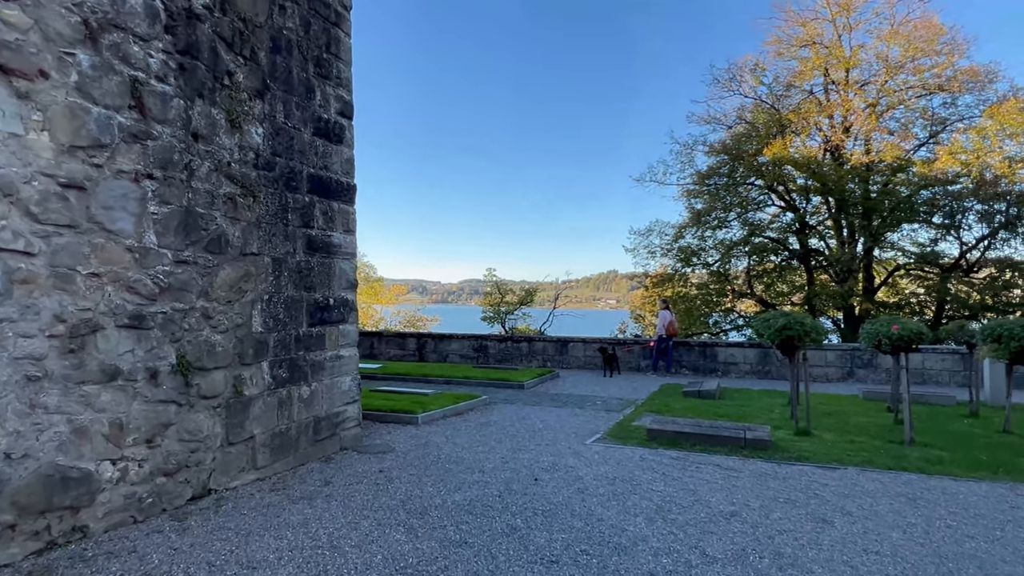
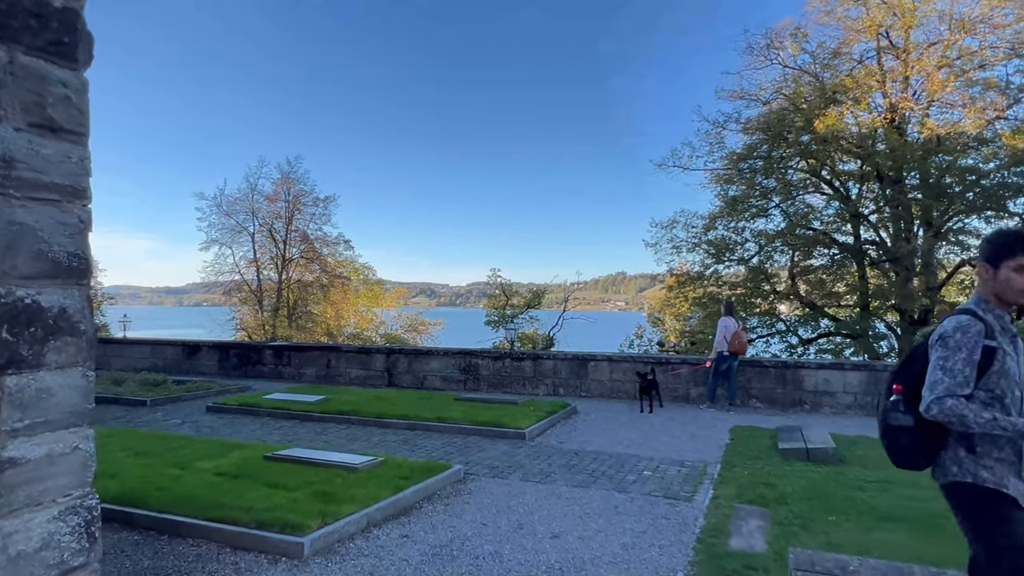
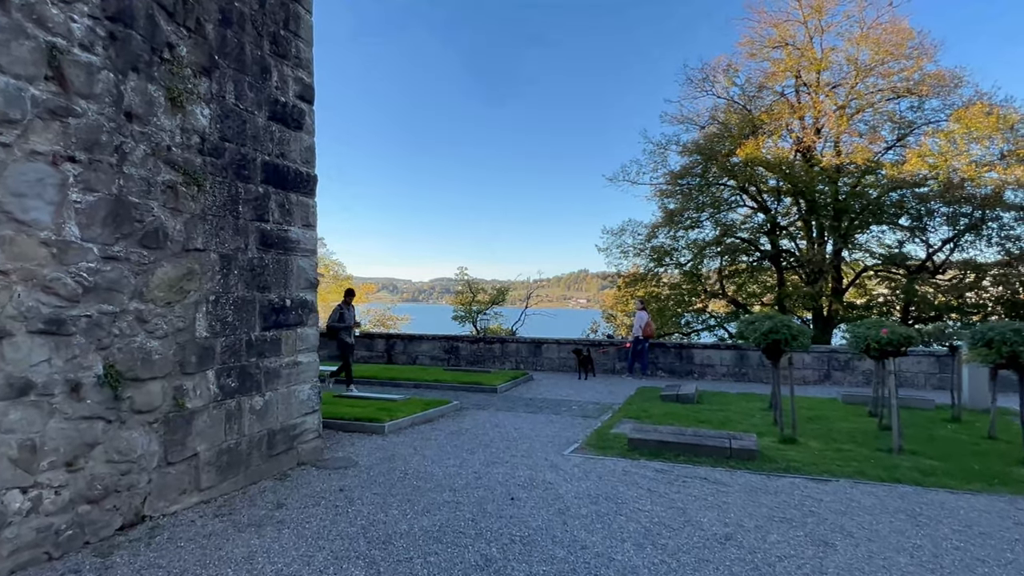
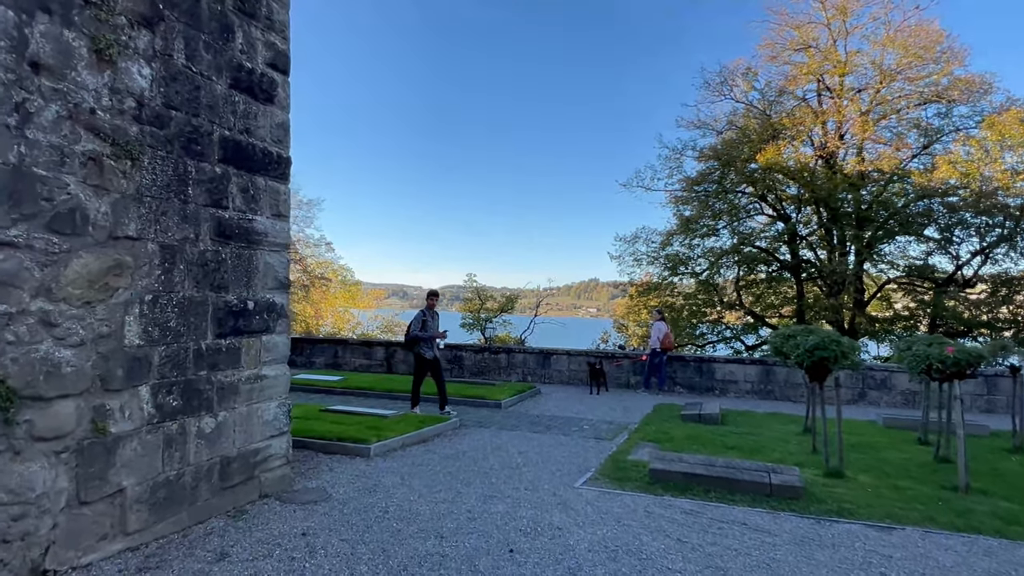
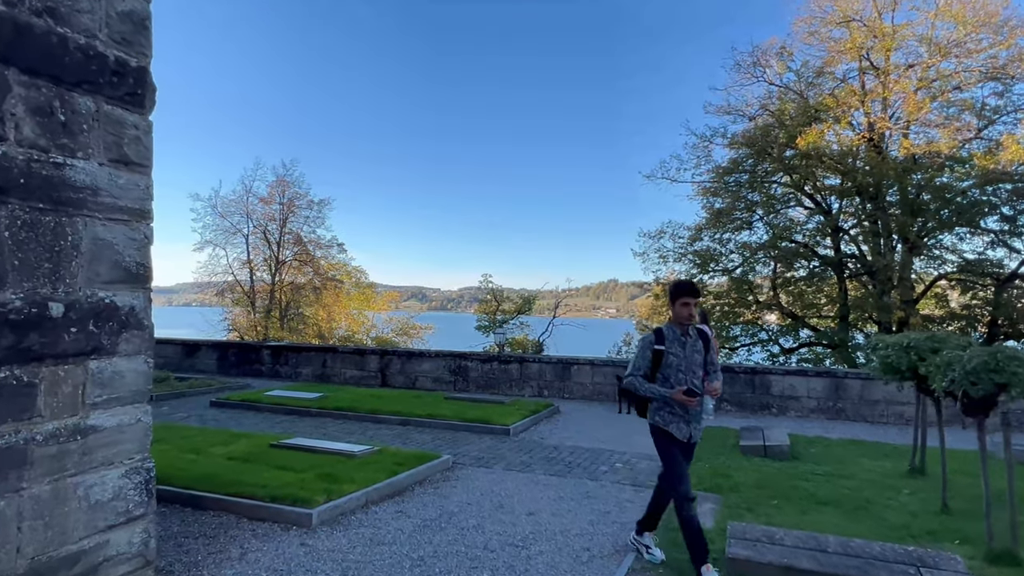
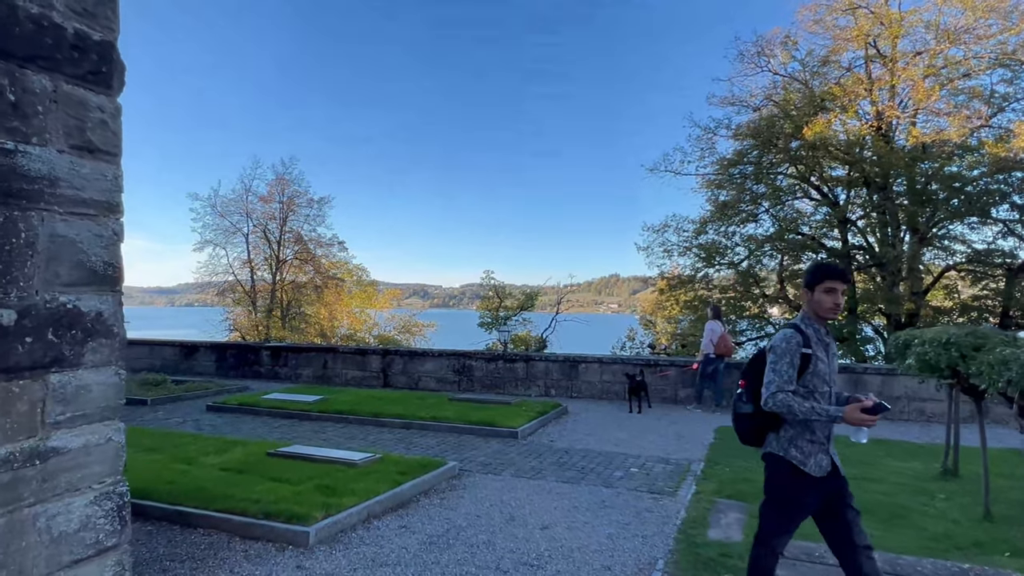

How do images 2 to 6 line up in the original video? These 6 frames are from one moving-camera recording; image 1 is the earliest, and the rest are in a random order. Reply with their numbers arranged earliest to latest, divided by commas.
3, 4, 5, 6, 2
